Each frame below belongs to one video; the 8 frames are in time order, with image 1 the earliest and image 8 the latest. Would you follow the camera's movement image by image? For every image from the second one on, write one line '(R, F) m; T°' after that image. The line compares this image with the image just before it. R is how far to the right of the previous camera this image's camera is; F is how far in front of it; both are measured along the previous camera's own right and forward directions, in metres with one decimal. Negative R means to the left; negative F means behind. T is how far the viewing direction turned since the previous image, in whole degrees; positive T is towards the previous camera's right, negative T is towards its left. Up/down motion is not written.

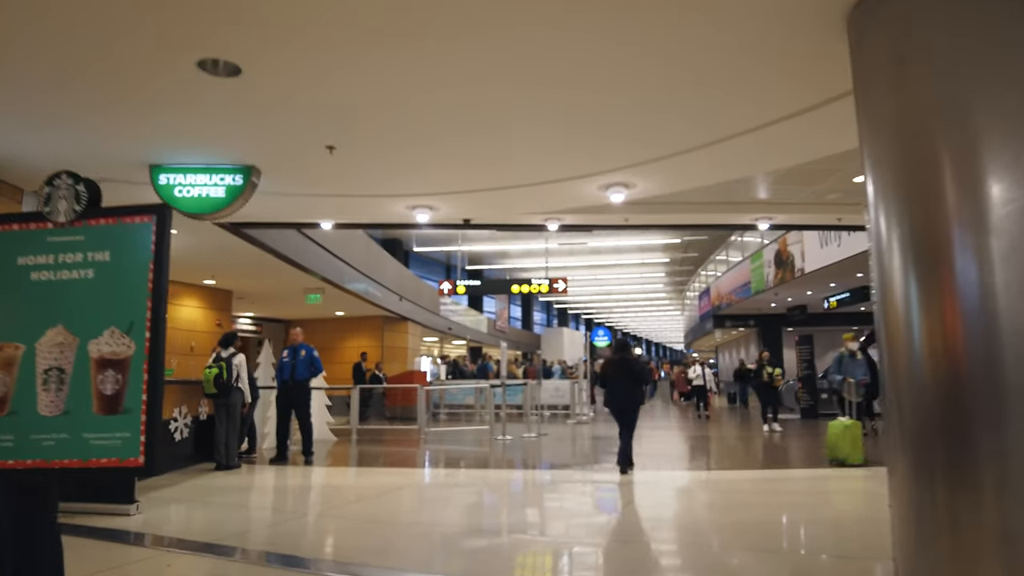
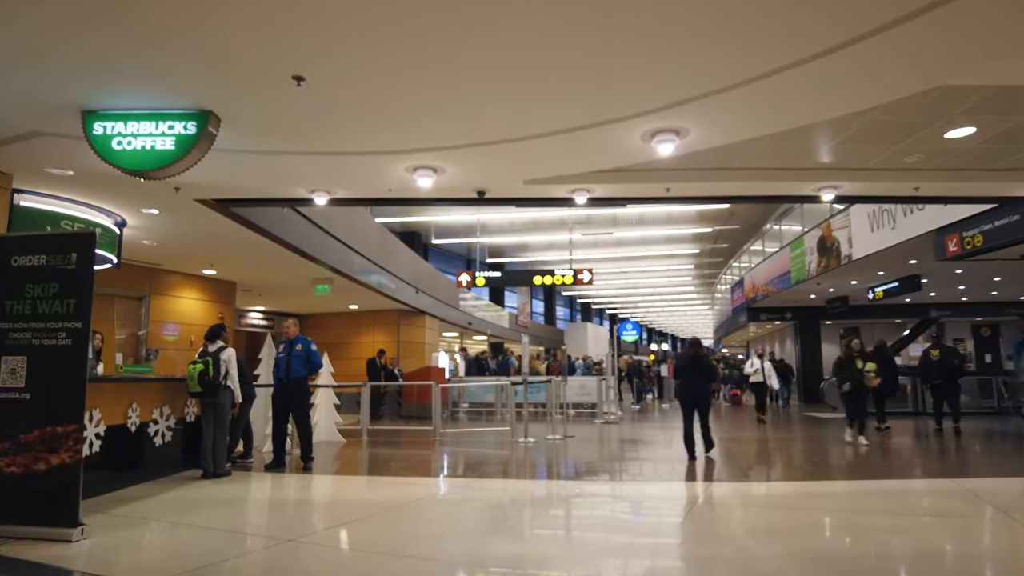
(0.0, +0.9) m; -2°
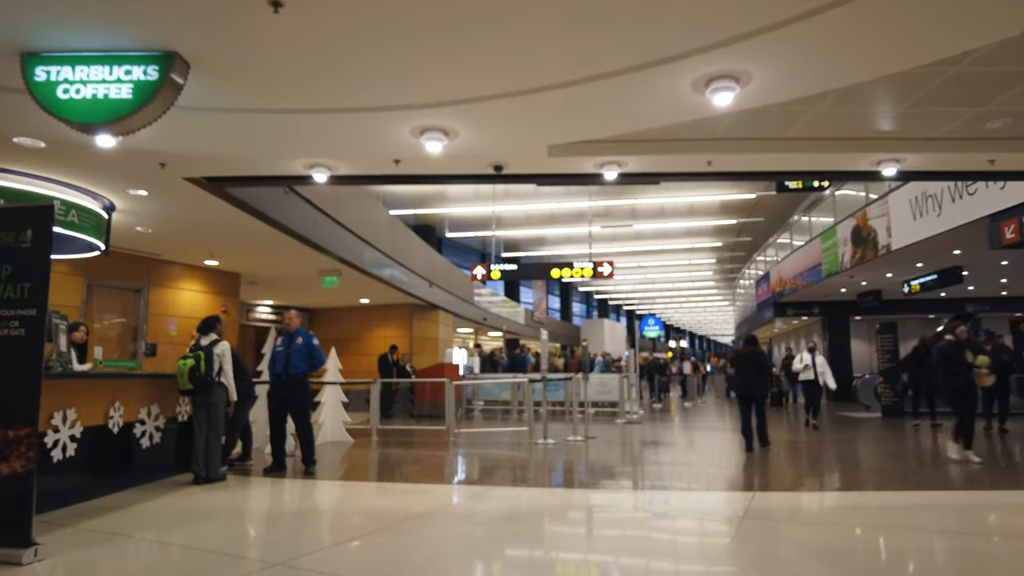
(0.0, +0.6) m; -1°
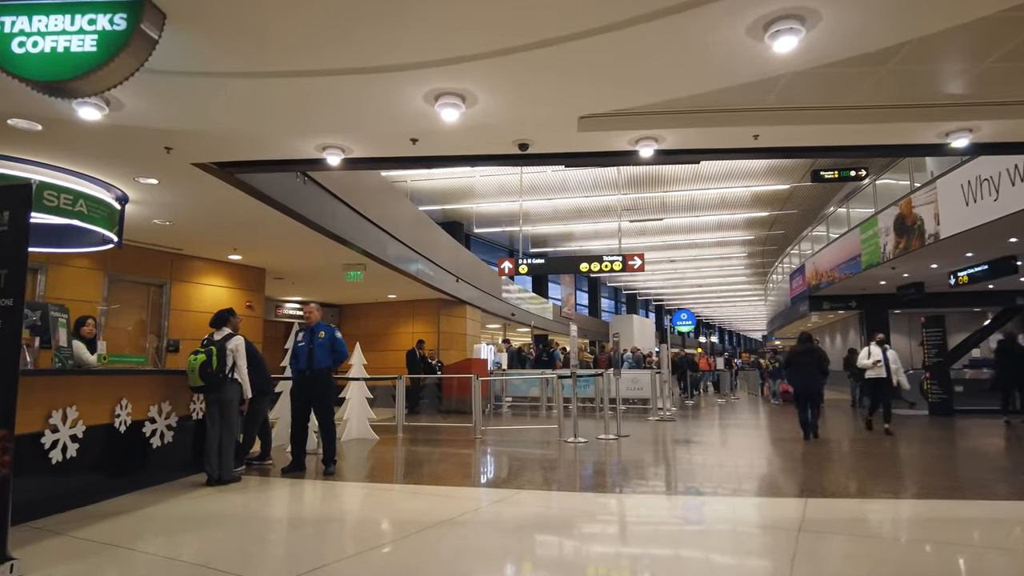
(0.0, +0.4) m; -2°
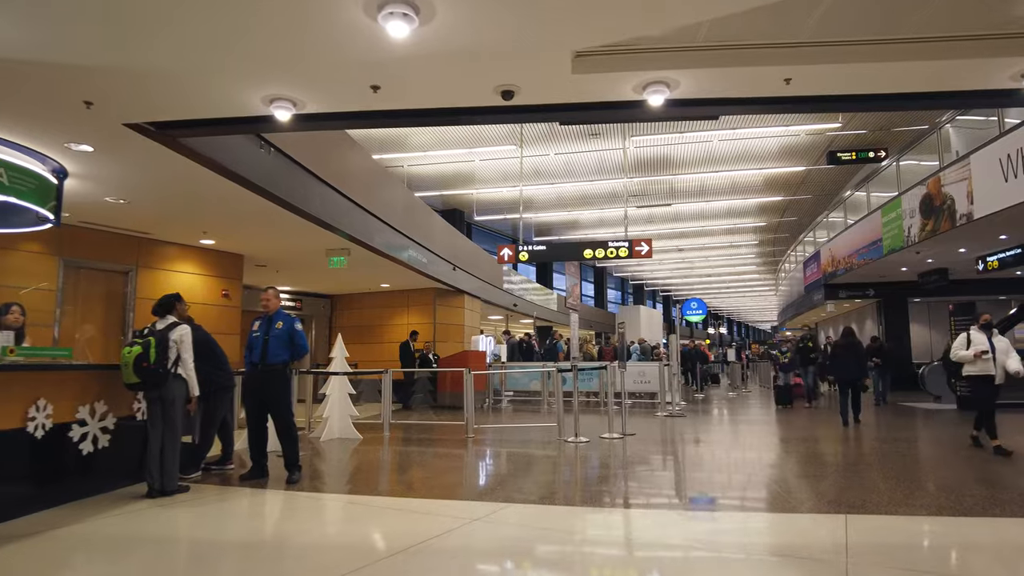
(+0.1, +0.8) m; -1°
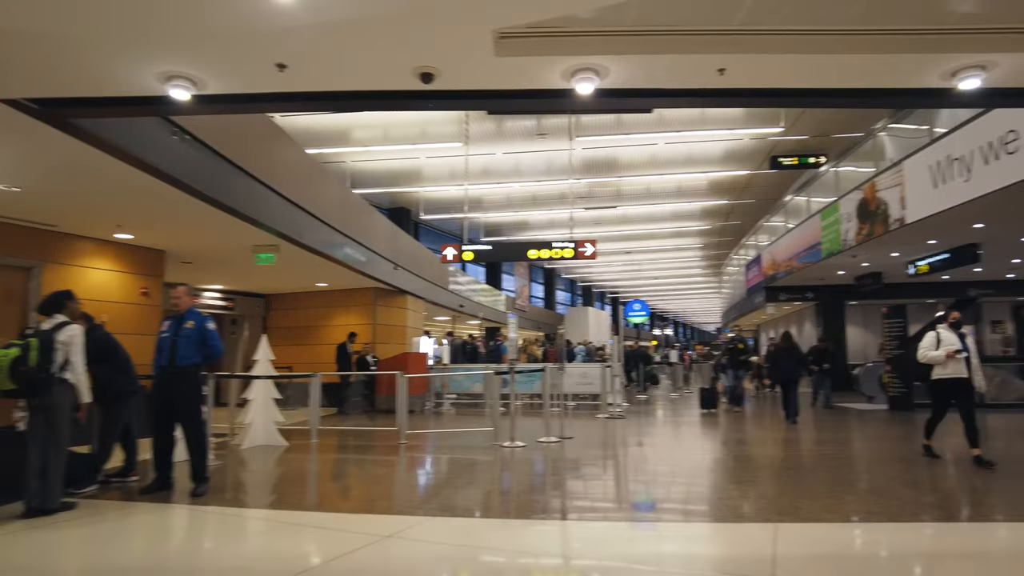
(+0.2, +0.3) m; +4°
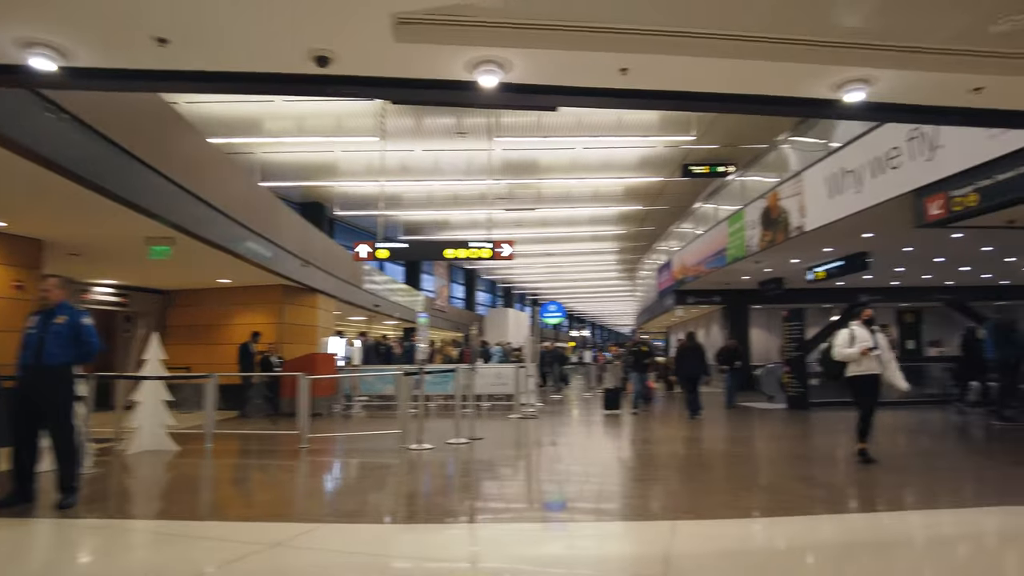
(+0.1, +0.1) m; +7°
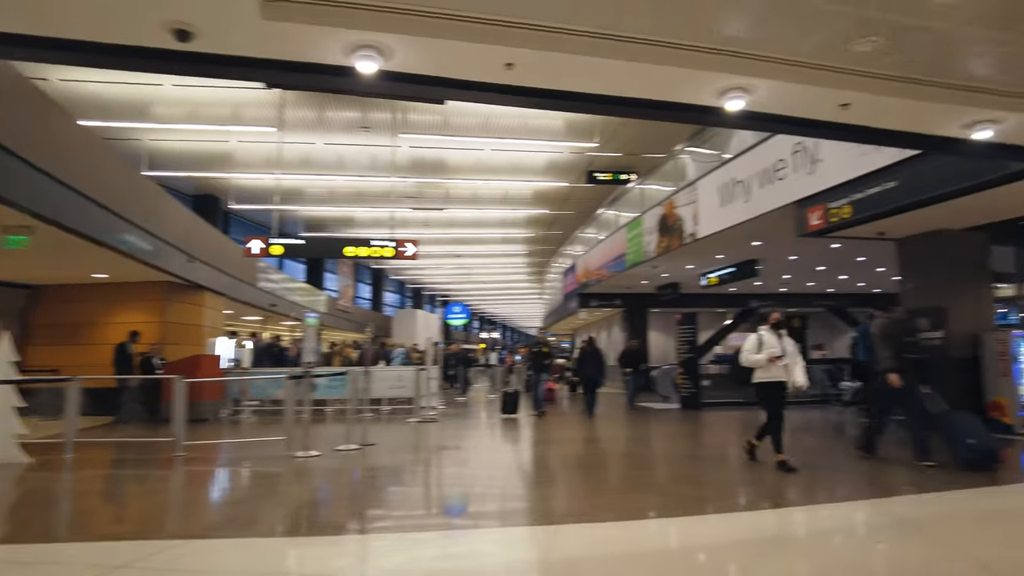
(+0.2, +0.1) m; +8°
